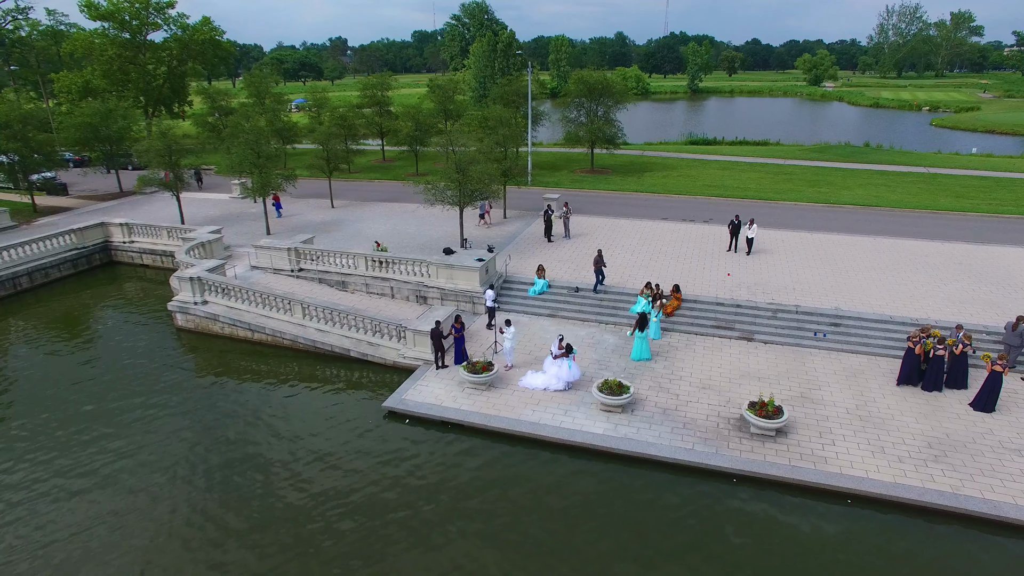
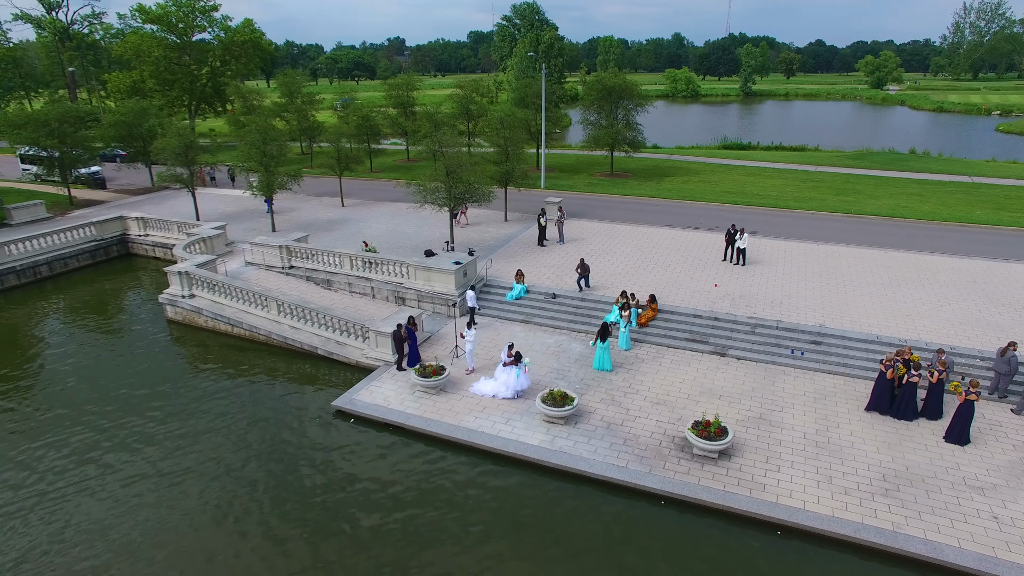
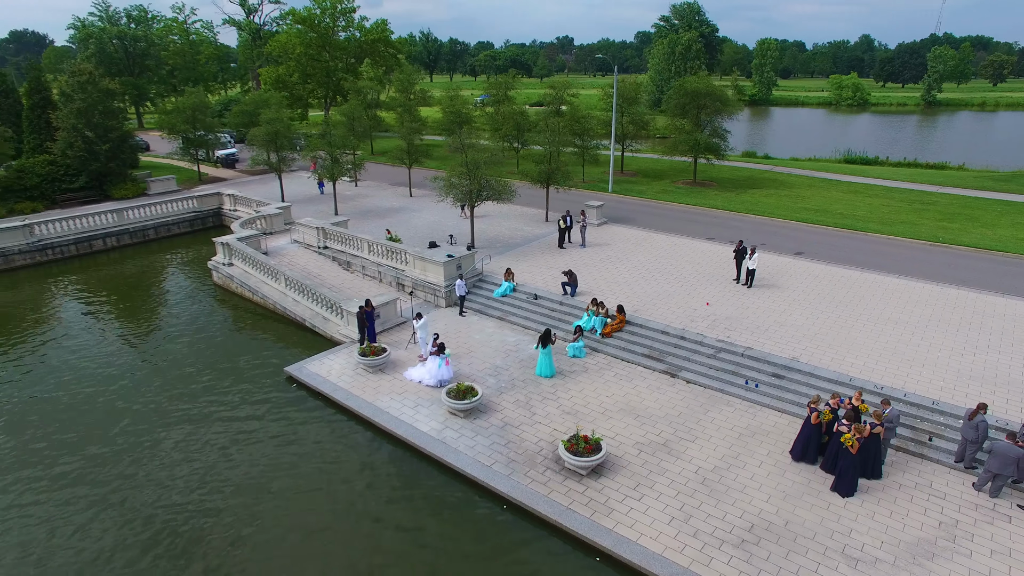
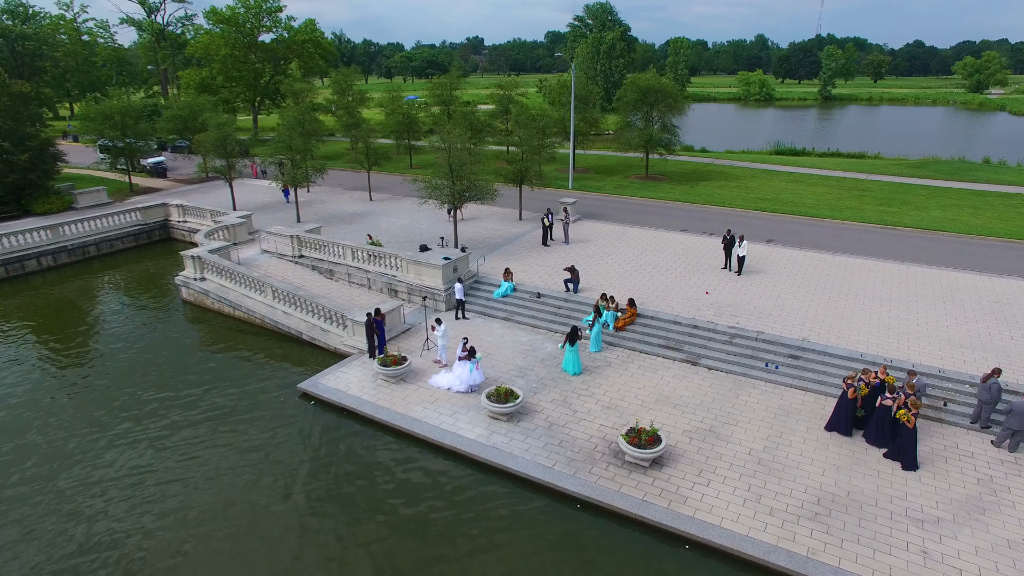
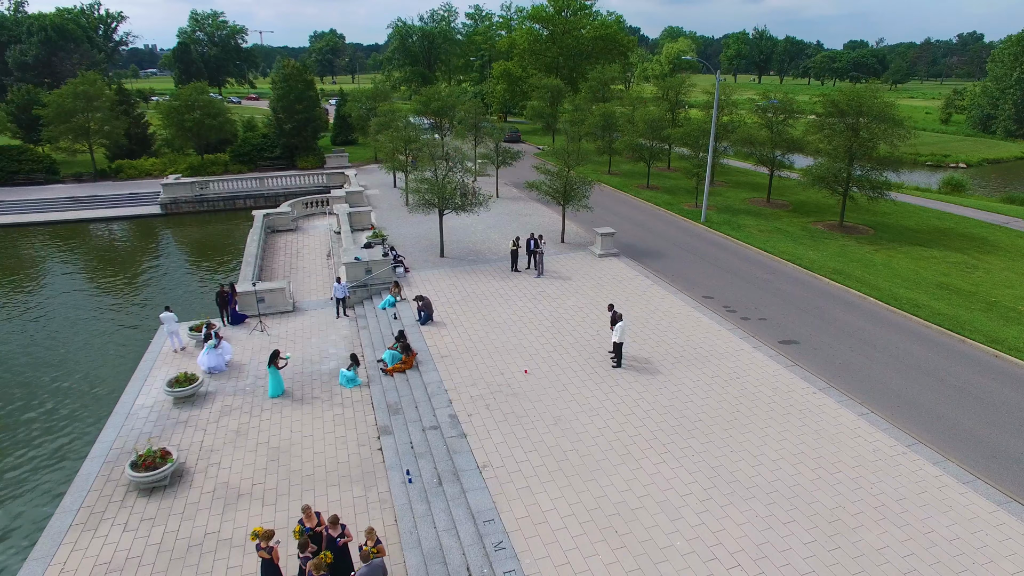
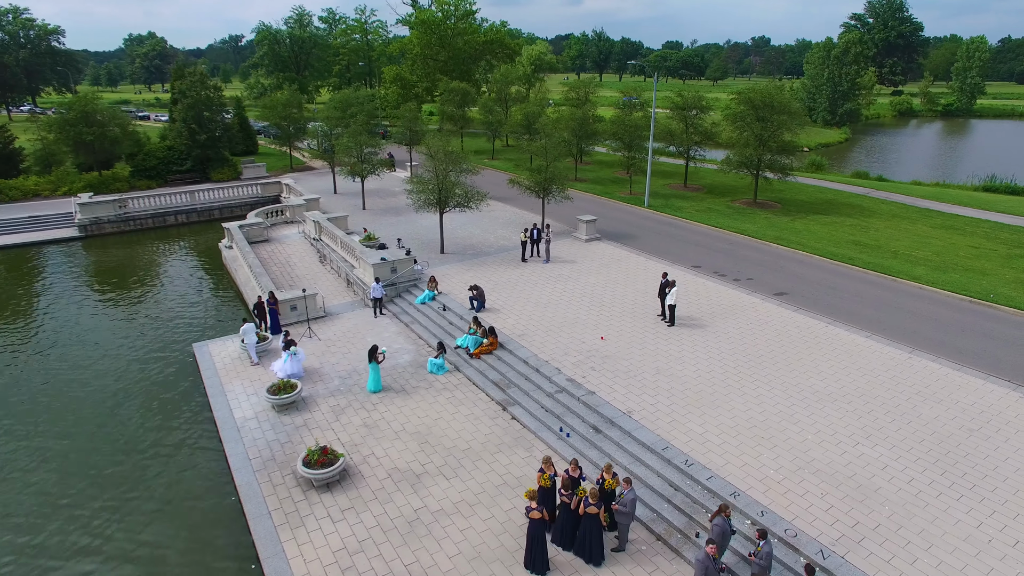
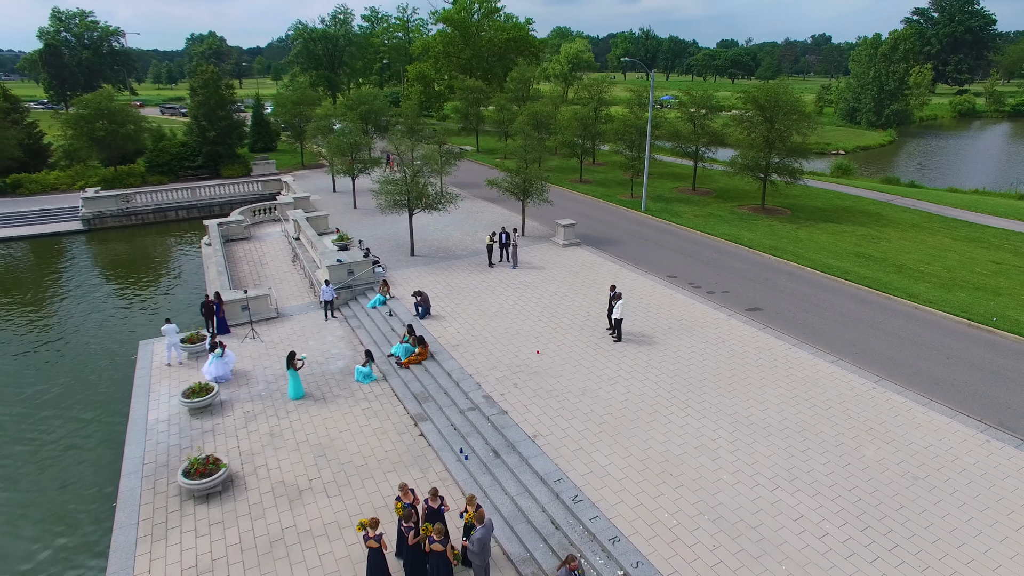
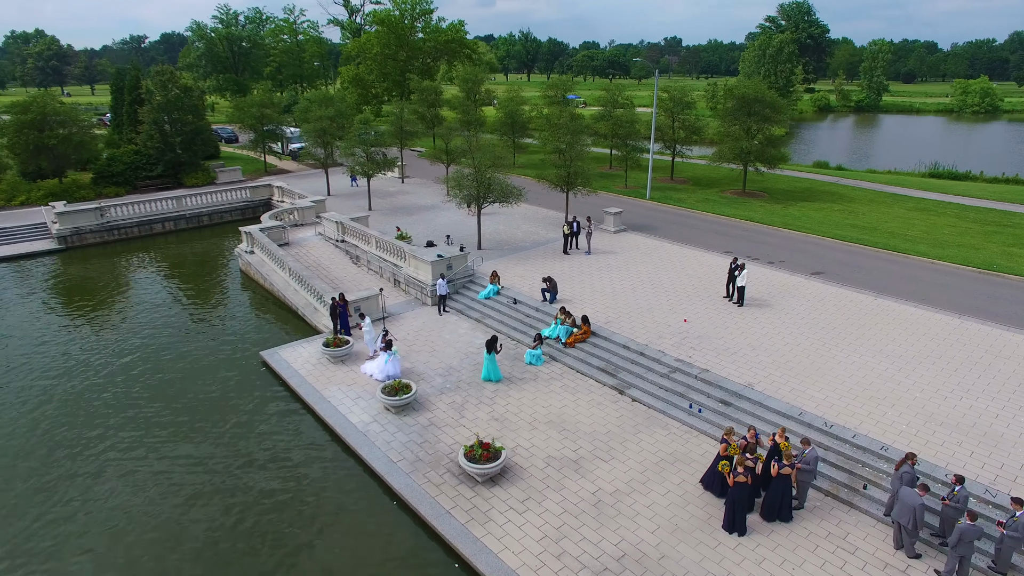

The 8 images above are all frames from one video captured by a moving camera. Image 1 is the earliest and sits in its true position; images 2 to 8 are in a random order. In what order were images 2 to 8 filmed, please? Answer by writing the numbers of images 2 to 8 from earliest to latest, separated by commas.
2, 4, 3, 8, 6, 7, 5
